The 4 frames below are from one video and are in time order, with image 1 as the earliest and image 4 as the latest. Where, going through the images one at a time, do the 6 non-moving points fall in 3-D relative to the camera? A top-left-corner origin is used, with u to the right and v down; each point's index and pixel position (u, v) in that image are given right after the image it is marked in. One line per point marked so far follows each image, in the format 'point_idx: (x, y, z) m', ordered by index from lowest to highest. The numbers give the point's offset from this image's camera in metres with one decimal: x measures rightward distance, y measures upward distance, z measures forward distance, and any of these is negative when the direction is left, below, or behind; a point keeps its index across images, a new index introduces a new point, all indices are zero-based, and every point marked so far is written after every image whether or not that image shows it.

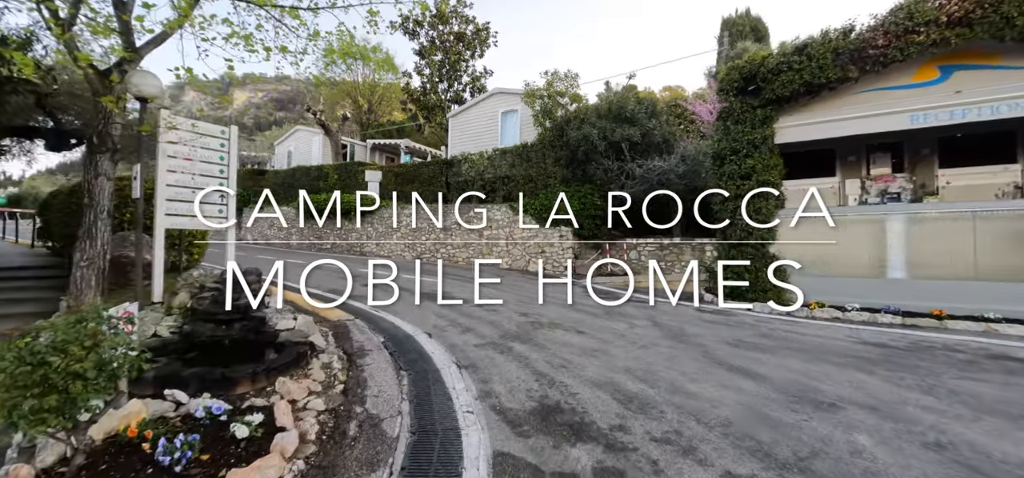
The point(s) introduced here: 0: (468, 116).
0: (-1.8, +5.2, +16.5) m
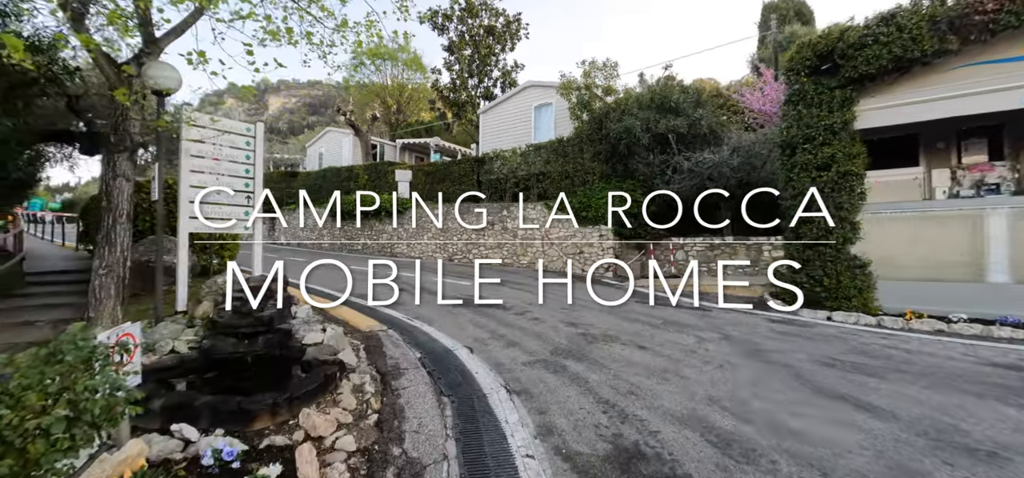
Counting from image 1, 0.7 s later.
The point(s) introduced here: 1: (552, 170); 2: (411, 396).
0: (-0.5, +5.2, +15.9) m
1: (+1.3, +2.3, +12.9) m
2: (-0.9, -1.4, +3.5) m
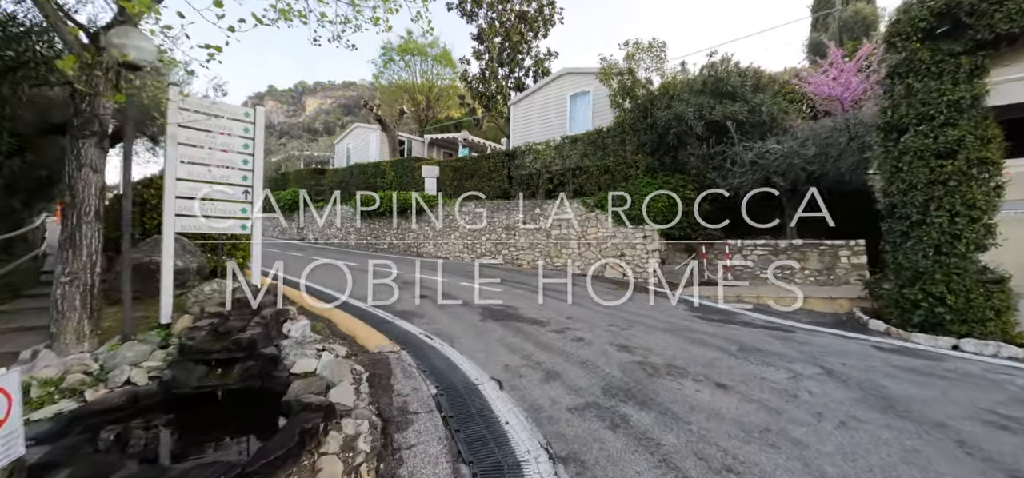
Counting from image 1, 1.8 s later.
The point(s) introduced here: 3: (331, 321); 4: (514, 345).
0: (+0.7, +5.2, +14.9) m
1: (+2.3, +2.2, +11.8) m
2: (-0.6, -1.4, +2.5) m
3: (-2.4, -1.1, +5.4) m
4: (0.0, -1.2, +4.6) m
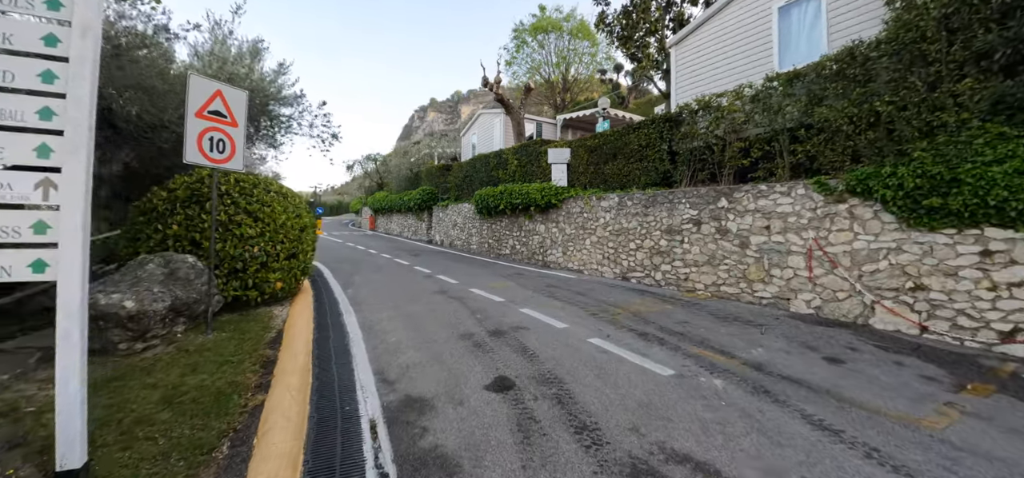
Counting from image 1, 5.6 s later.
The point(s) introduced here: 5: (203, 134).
0: (+4.7, +5.0, +9.9) m
1: (+5.1, +2.0, +6.5) m
2: (-0.8, -1.7, -1.1) m
3: (-1.5, -1.4, +2.2) m
4: (+0.6, -1.5, +0.6) m
5: (-3.3, +1.1, +4.3) m
